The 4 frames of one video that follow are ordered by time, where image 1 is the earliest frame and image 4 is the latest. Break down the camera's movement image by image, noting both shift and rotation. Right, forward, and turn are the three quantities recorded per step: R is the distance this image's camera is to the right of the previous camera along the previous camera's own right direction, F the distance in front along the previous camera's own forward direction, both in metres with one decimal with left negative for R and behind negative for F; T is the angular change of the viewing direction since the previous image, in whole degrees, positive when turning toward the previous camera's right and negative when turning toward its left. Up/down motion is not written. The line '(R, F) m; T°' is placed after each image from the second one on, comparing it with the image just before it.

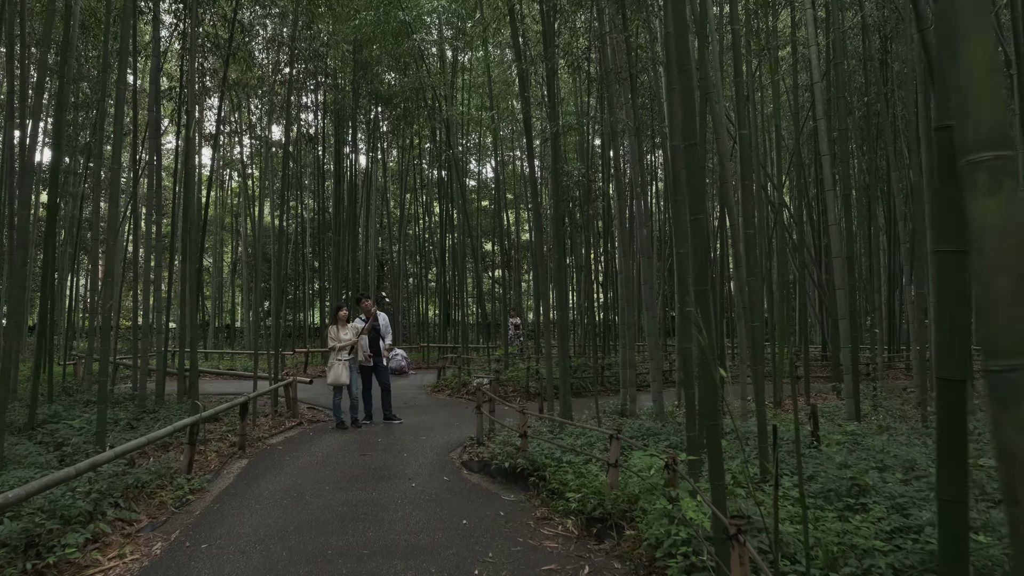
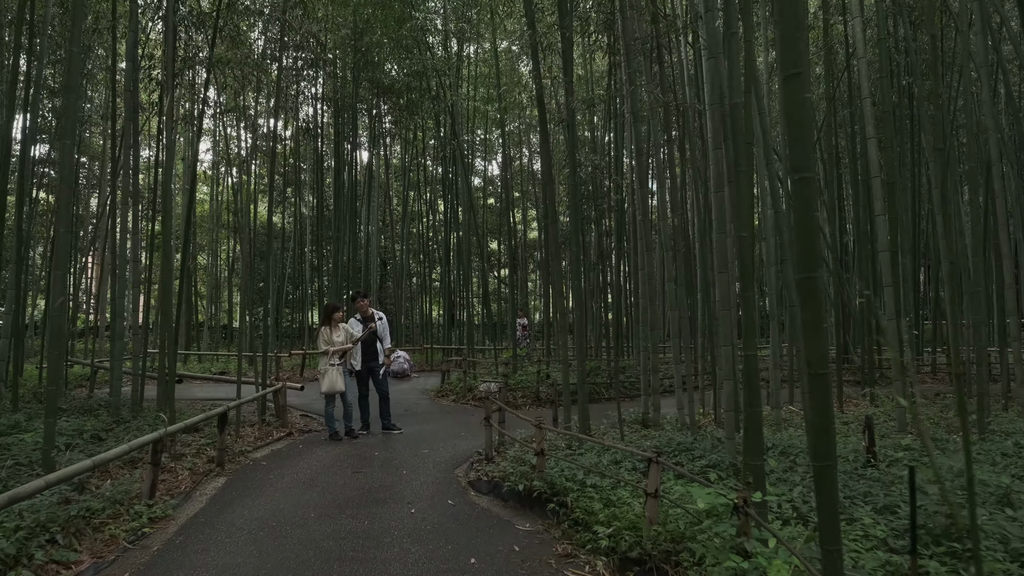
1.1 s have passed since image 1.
(0.0, +0.5) m; 0°
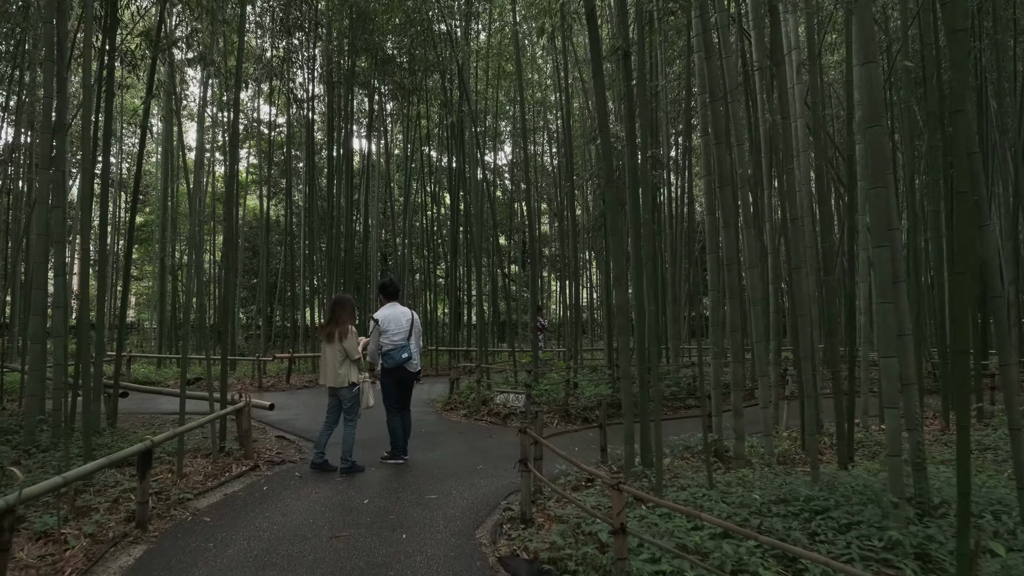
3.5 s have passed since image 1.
(-0.2, +1.1) m; 0°
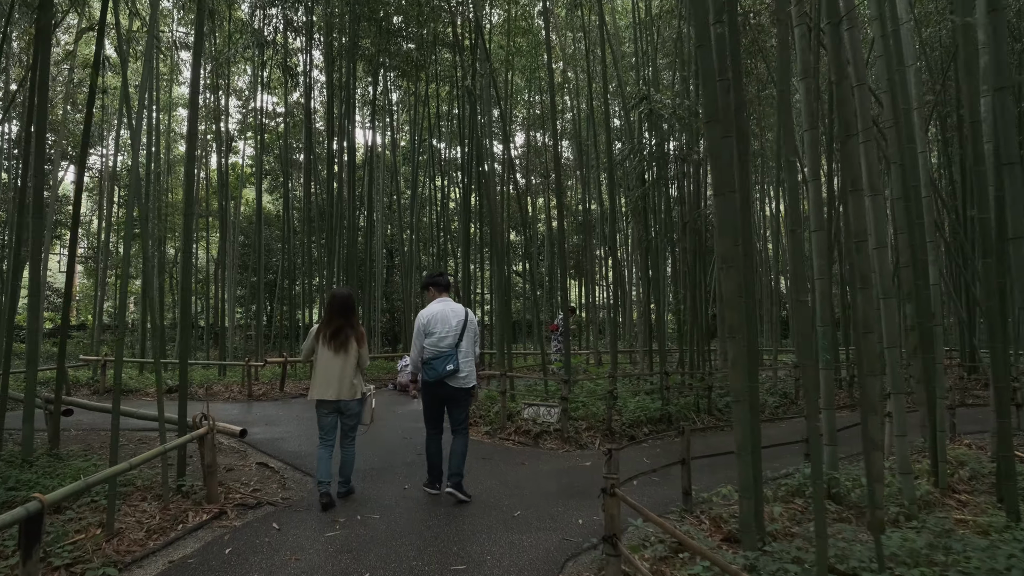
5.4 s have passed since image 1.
(-0.2, +0.9) m; 0°
